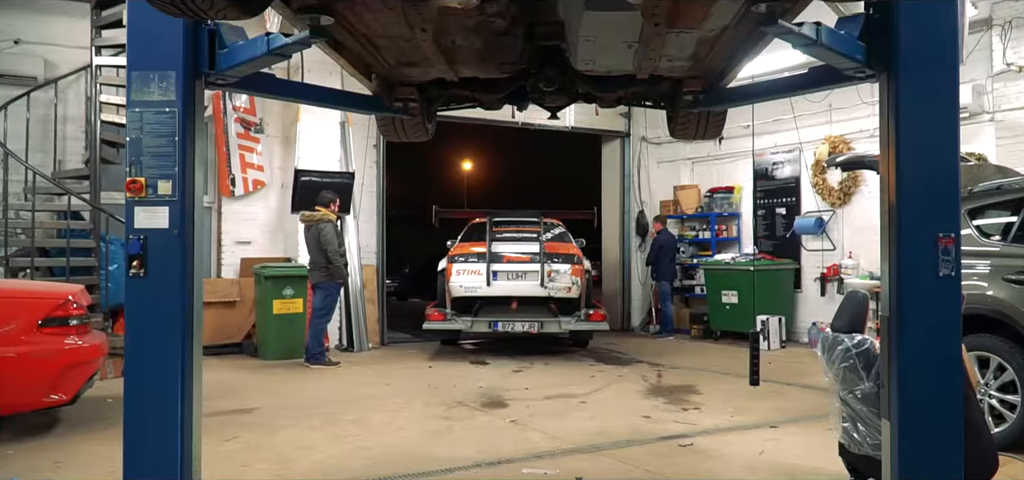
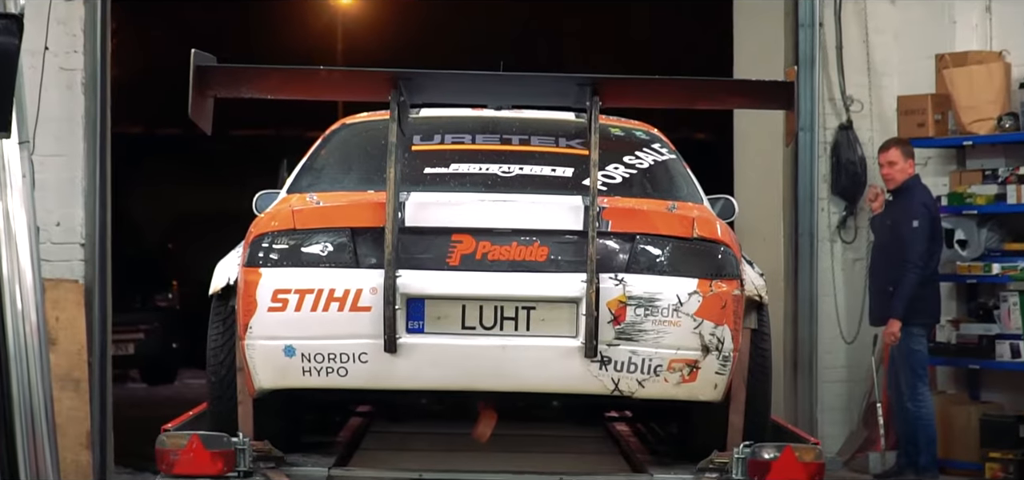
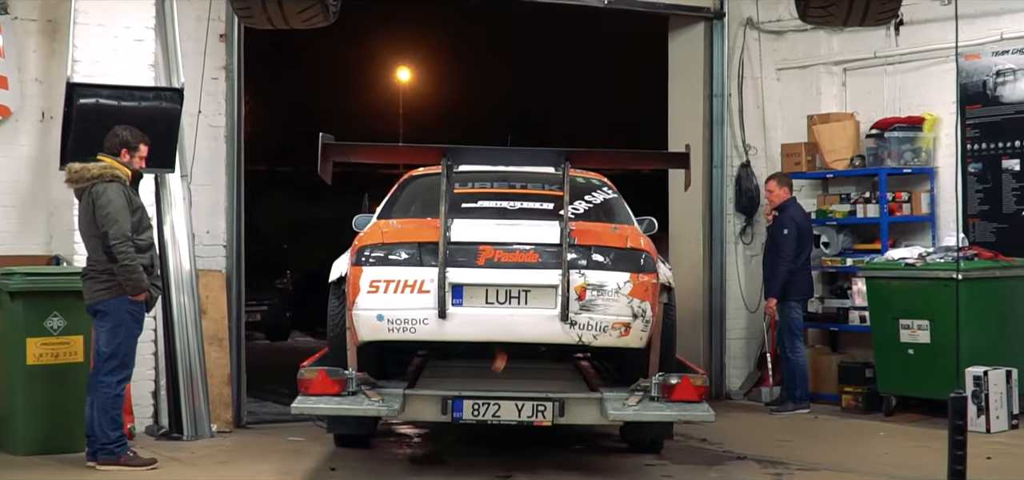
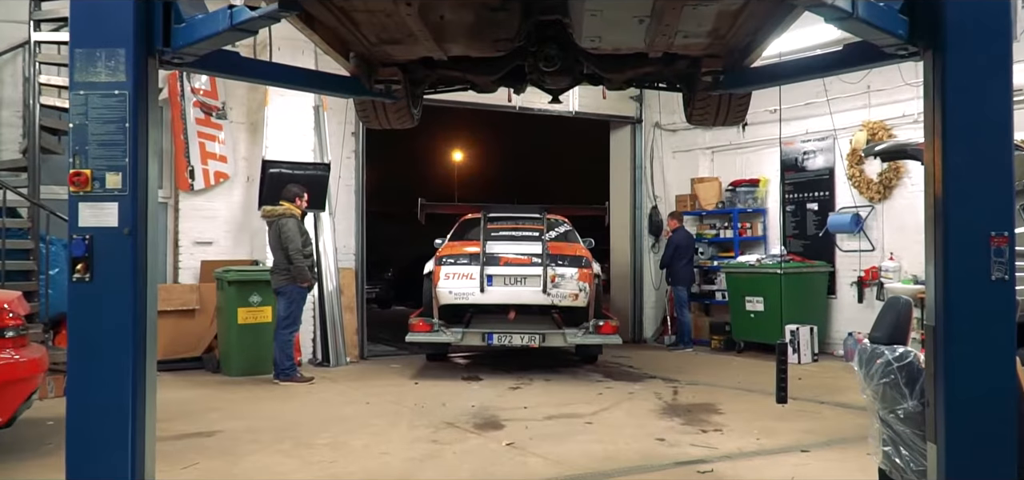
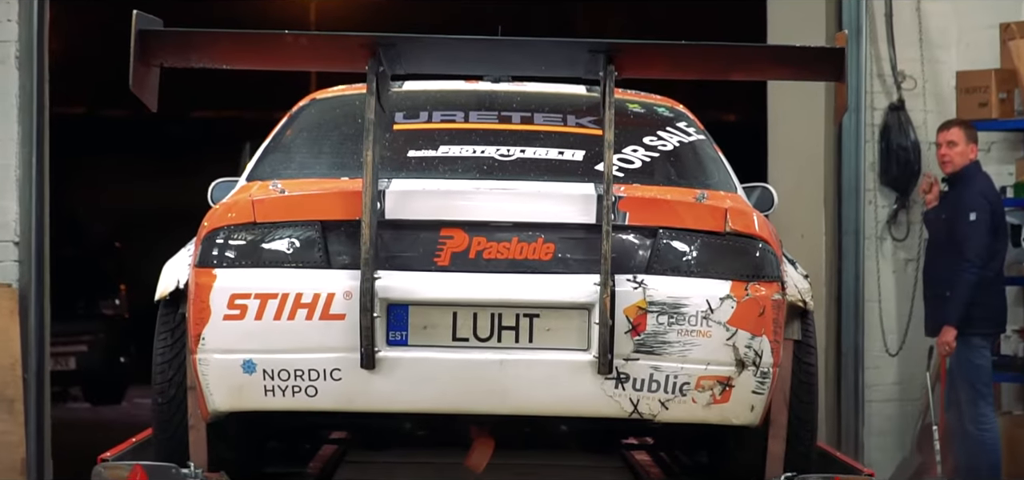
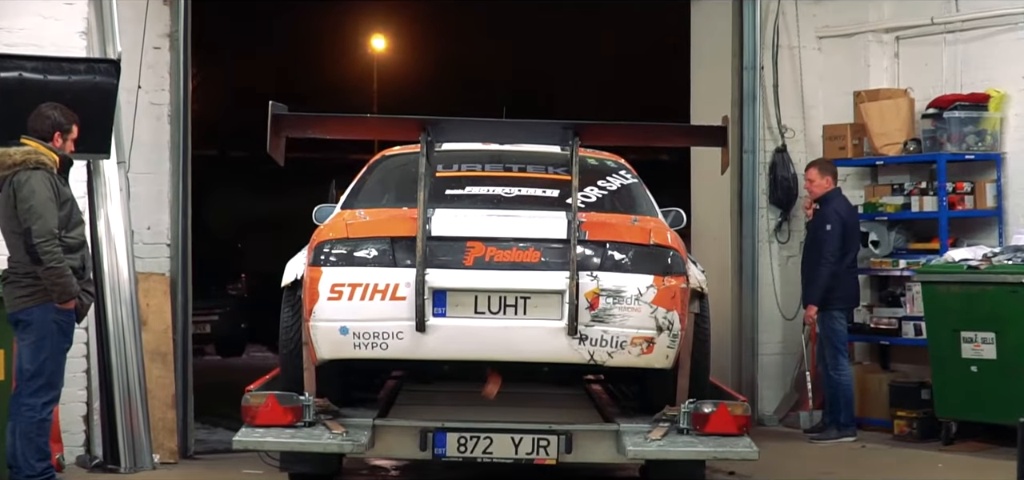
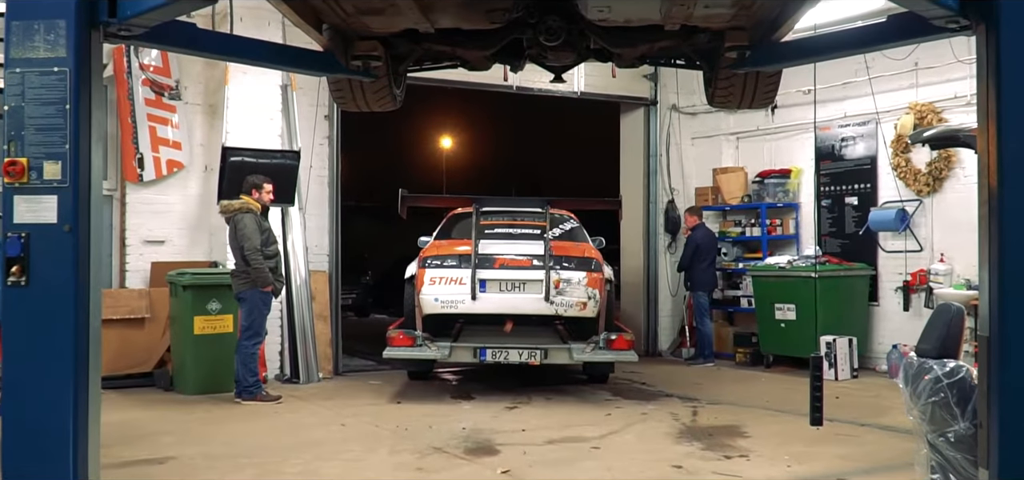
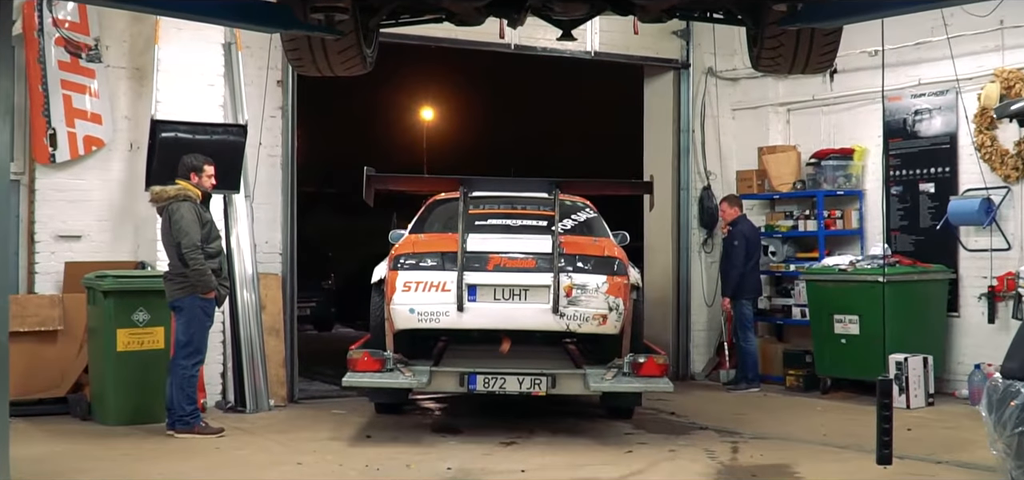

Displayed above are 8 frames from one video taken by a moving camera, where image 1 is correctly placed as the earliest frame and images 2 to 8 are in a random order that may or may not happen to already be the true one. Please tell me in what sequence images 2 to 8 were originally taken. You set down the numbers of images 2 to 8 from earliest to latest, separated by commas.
4, 7, 8, 3, 6, 2, 5
